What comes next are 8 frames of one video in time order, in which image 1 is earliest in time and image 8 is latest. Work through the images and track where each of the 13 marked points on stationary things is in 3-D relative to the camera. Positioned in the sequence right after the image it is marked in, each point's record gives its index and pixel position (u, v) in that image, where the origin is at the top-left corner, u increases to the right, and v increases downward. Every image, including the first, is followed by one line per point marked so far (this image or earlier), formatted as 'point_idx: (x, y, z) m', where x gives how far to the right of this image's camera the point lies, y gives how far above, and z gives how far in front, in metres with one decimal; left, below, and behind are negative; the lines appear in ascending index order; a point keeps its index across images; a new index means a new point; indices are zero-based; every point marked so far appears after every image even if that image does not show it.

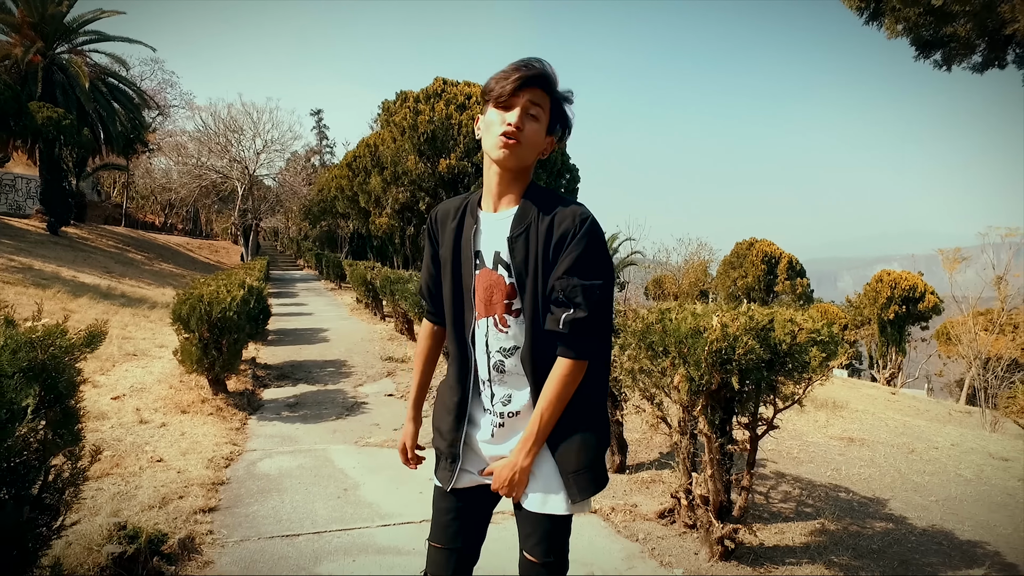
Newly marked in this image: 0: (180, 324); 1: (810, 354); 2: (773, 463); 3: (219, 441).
0: (-3.7, -0.4, +6.4) m
1: (+1.6, -0.3, +3.0) m
2: (+2.4, -1.6, +5.3) m
3: (-2.7, -1.4, +5.3) m
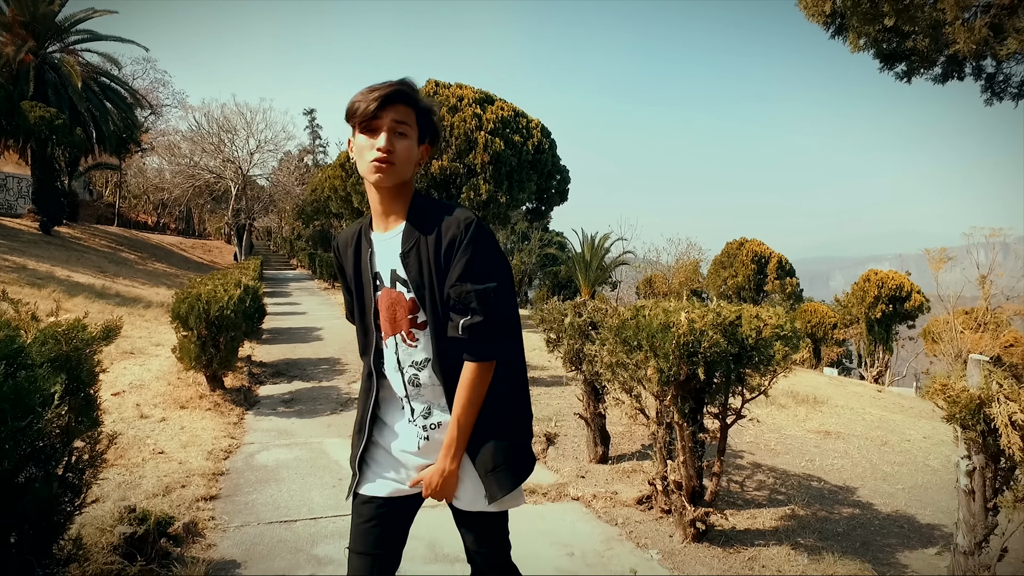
0: (-3.8, -0.4, +6.6) m
1: (+1.5, -0.3, +3.2) m
2: (+2.3, -1.6, +5.6) m
3: (-2.8, -1.4, +5.5) m
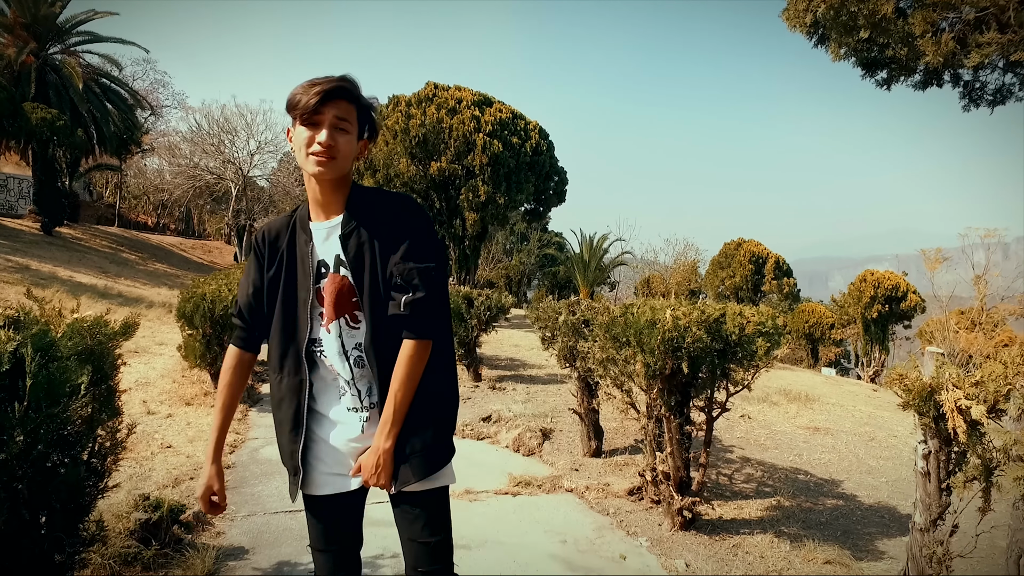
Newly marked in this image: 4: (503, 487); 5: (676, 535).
0: (-3.9, -0.4, +6.7) m
1: (+1.5, -0.3, +3.4) m
2: (+2.3, -1.6, +5.7) m
3: (-2.9, -1.4, +5.7) m
4: (-0.1, -1.5, +4.4) m
5: (+1.1, -1.6, +3.7) m
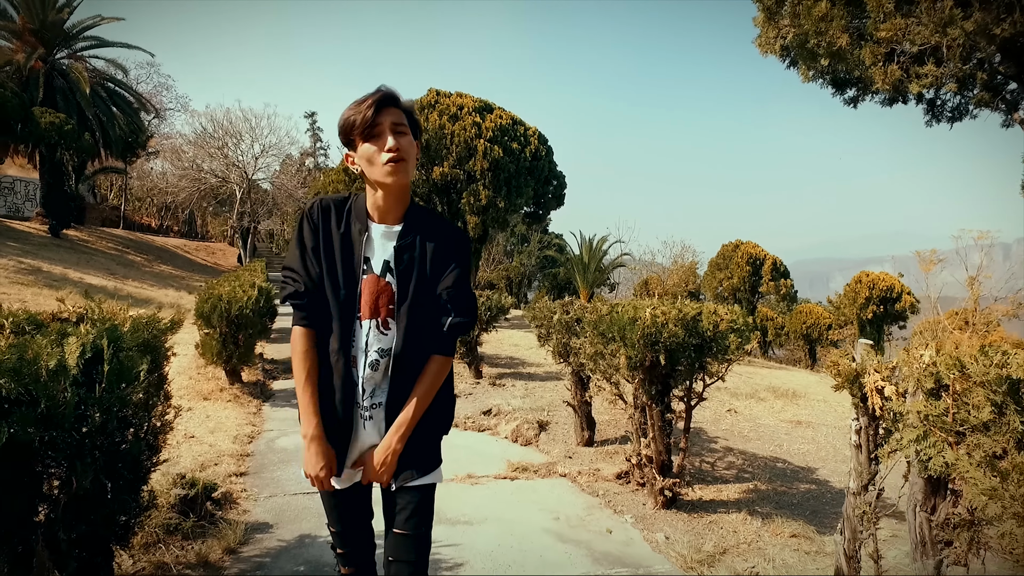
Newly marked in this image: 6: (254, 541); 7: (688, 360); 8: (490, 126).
0: (-3.9, -0.4, +7.1) m
1: (+1.4, -0.3, +3.8) m
2: (+2.3, -1.6, +6.1) m
3: (-2.9, -1.4, +6.1) m
4: (-0.1, -1.6, +4.8) m
5: (+1.1, -1.6, +4.1) m
6: (-1.6, -1.6, +3.5) m
7: (+1.2, -0.5, +3.8) m
8: (-0.7, +4.9, +17.4) m
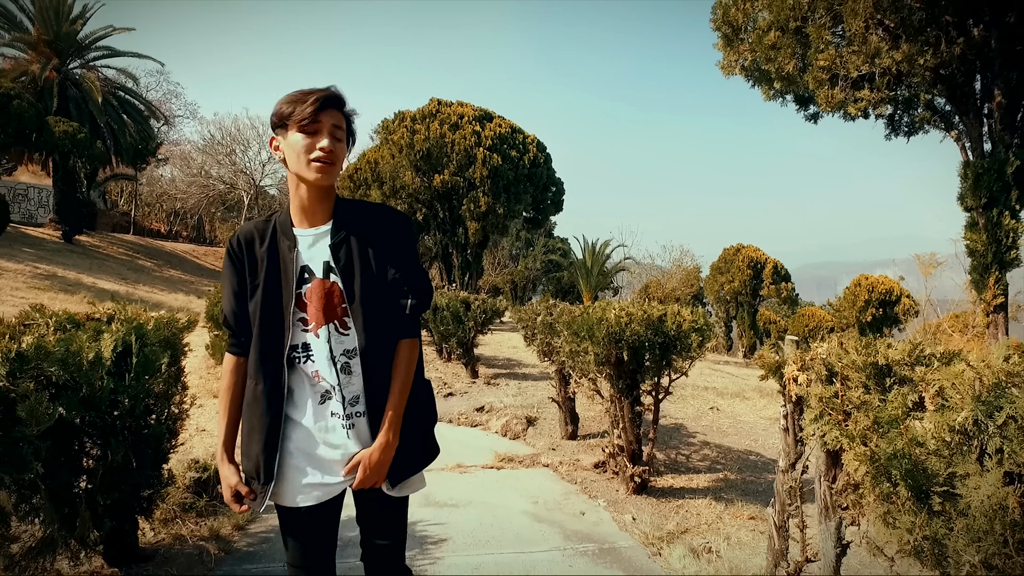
0: (-4.0, -0.5, +7.6) m
1: (+1.3, -0.4, +4.2) m
2: (+2.2, -1.7, +6.5) m
3: (-3.0, -1.5, +6.5) m
4: (-0.2, -1.6, +5.2) m
5: (+0.9, -1.6, +4.5) m
6: (-1.7, -1.6, +3.9) m
7: (+1.0, -0.5, +4.2) m
8: (-0.7, +4.8, +17.8) m
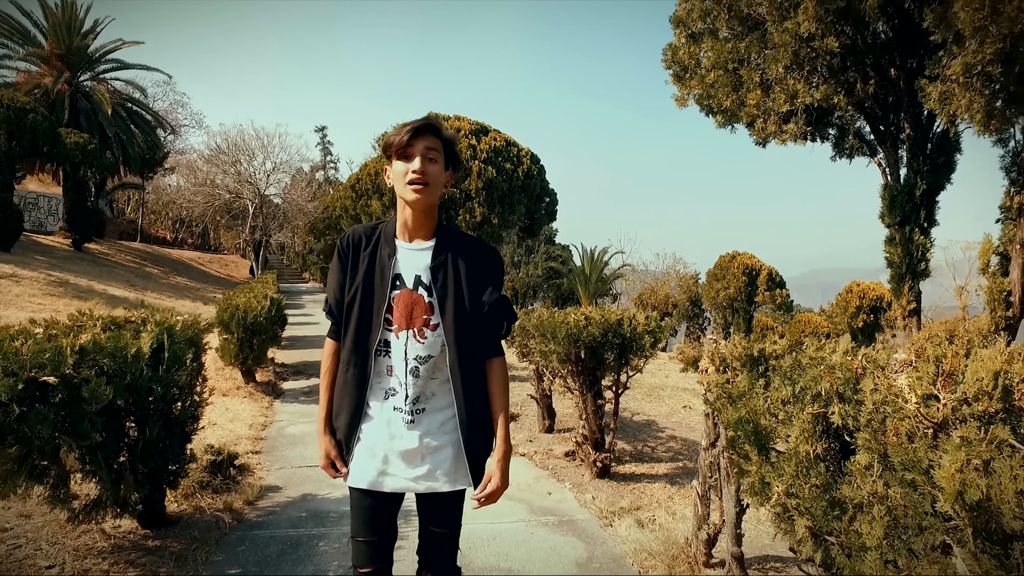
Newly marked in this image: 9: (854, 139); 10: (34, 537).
0: (-4.2, -0.6, +8.2) m
1: (+1.1, -0.4, +4.8) m
2: (+2.0, -1.8, +7.1) m
3: (-3.2, -1.6, +7.1) m
4: (-0.4, -1.7, +5.8) m
5: (+0.7, -1.7, +5.1) m
6: (-1.9, -1.6, +4.5) m
7: (+0.8, -0.6, +4.8) m
8: (-0.8, +4.6, +18.5) m
9: (+6.0, +2.6, +10.4) m
10: (-2.8, -1.5, +3.4) m
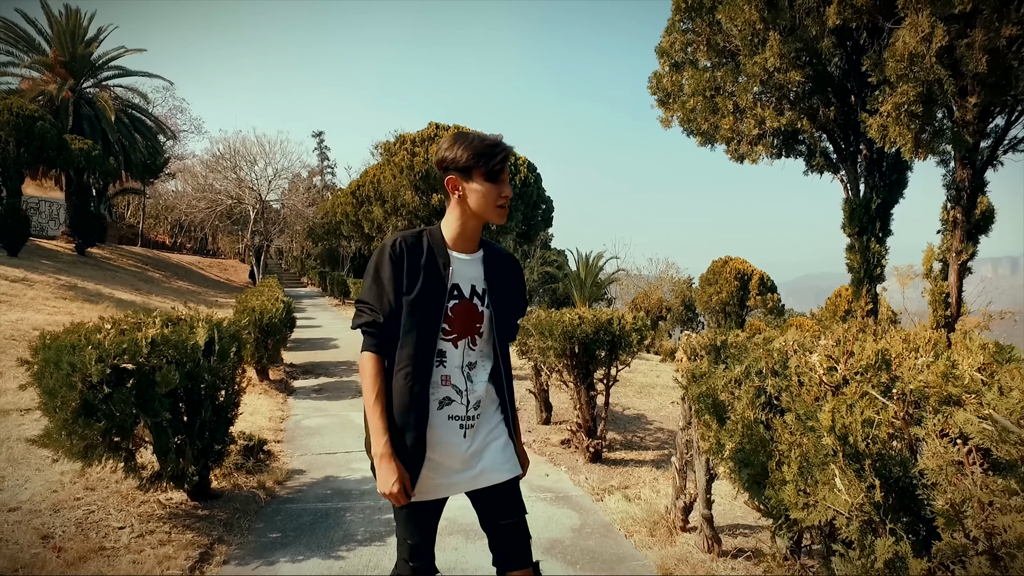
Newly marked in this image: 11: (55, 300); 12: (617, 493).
0: (-4.2, -0.6, +8.7) m
1: (+1.1, -0.5, +5.3) m
2: (+2.0, -1.8, +7.6) m
3: (-3.2, -1.6, +7.6) m
4: (-0.4, -1.7, +6.4) m
5: (+0.7, -1.7, +5.6) m
6: (-1.9, -1.7, +5.0) m
7: (+0.8, -0.6, +5.3) m
8: (-0.9, +4.4, +19.1) m
9: (+6.0, +2.5, +11.0) m
10: (-2.8, -1.5, +3.9) m
11: (-11.5, -0.3, +14.4) m
12: (+0.9, -1.7, +4.8) m
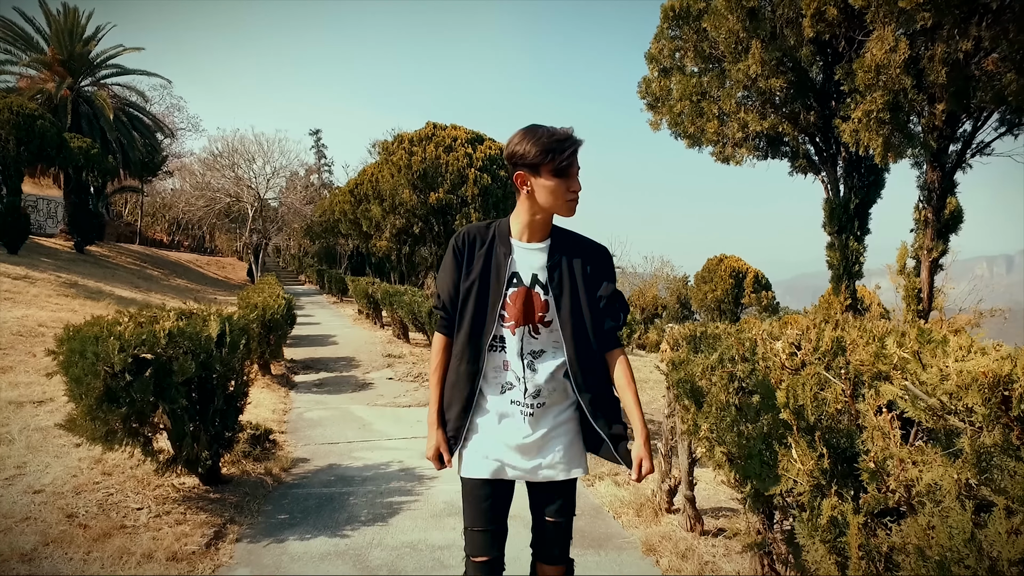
0: (-4.2, -0.6, +8.9) m
1: (+1.1, -0.4, +5.6) m
2: (+1.9, -1.8, +7.9) m
3: (-3.2, -1.6, +7.8) m
4: (-0.5, -1.7, +6.6) m
5: (+0.7, -1.7, +5.9) m
6: (-2.0, -1.6, +5.3) m
7: (+0.8, -0.6, +5.6) m
8: (-1.0, +4.5, +19.3) m
9: (+5.9, +2.5, +11.3) m
10: (-2.8, -1.4, +4.1) m
11: (-11.6, -0.2, +14.6) m
12: (+0.8, -1.7, +5.1) m
